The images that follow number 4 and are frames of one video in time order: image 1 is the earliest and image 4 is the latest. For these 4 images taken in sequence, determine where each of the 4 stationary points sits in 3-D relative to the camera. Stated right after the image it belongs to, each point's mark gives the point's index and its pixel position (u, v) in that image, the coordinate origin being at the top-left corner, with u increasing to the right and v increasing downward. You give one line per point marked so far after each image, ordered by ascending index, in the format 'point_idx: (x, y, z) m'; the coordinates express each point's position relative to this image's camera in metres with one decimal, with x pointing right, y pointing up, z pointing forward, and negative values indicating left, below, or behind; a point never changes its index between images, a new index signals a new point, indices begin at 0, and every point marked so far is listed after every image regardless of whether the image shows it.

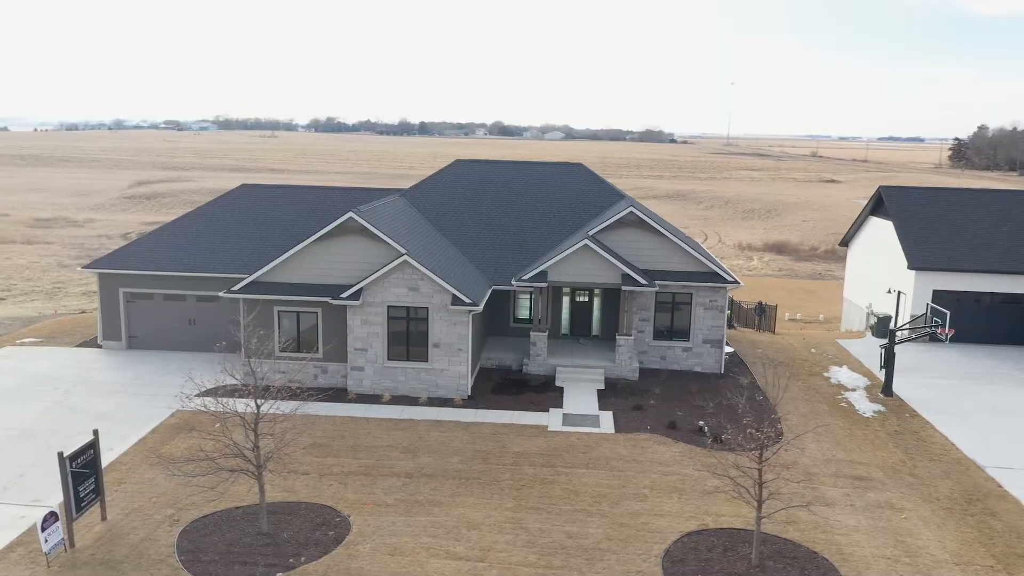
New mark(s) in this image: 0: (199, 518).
0: (-5.4, -3.9, +14.3) m
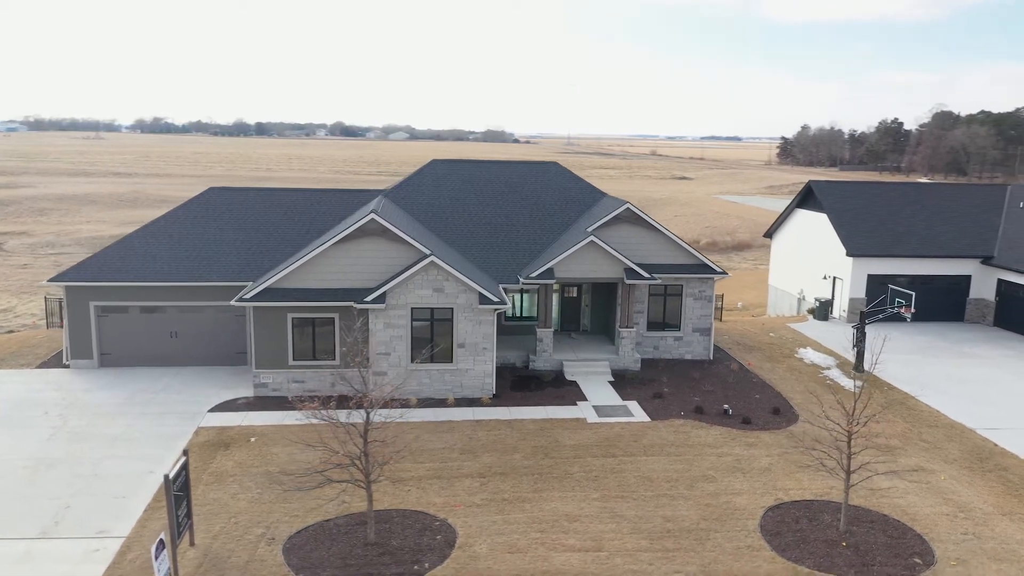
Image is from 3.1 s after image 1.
0: (-3.6, -4.1, +13.7) m
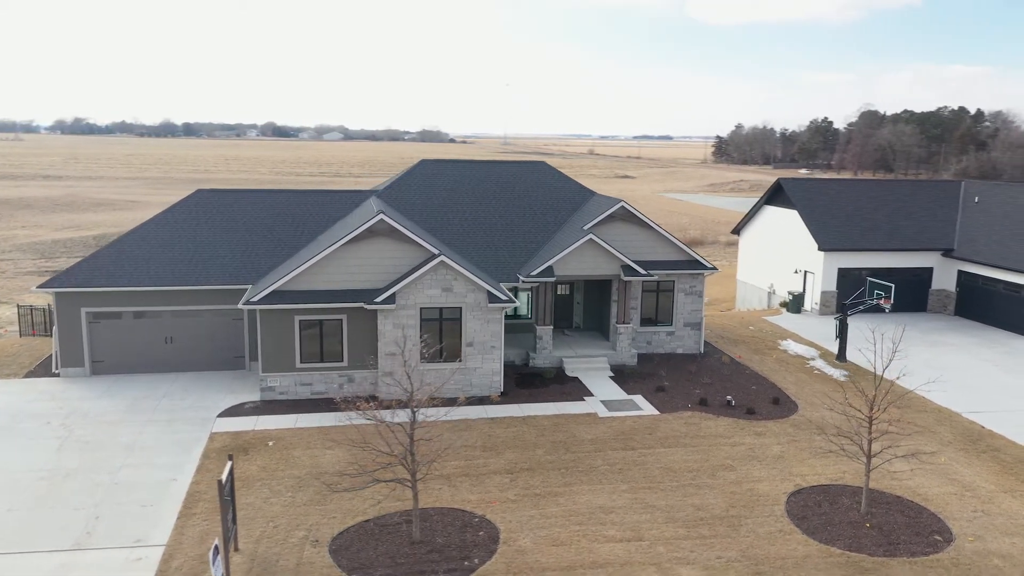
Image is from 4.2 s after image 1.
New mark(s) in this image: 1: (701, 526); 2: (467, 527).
0: (-2.8, -4.1, +13.7) m
1: (+3.3, -4.1, +14.5) m
2: (-0.8, -4.0, +14.1) m
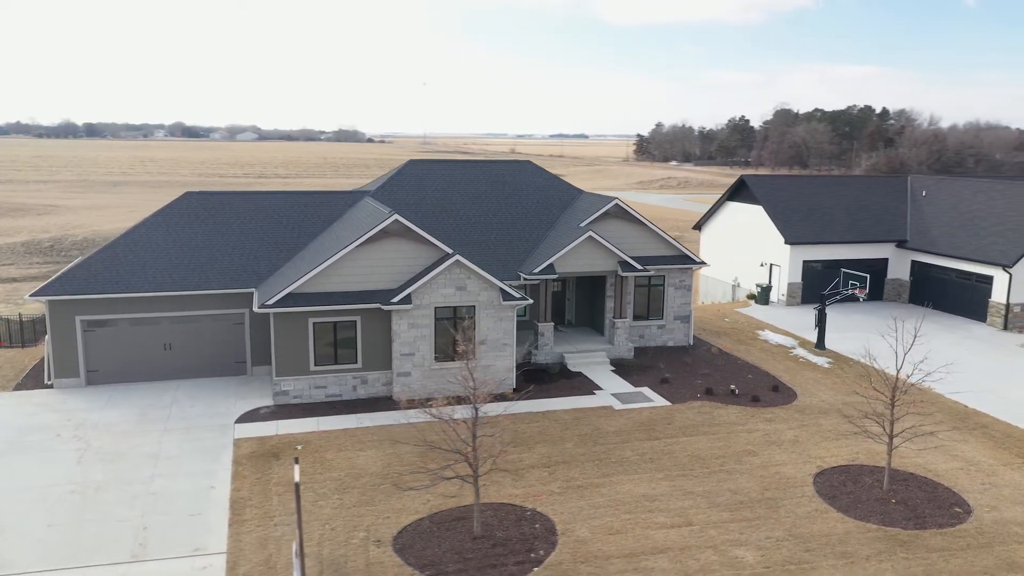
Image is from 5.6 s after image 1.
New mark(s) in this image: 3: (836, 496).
0: (-1.9, -4.1, +13.8) m
1: (+4.2, -4.0, +15.1) m
2: (+0.2, -4.0, +14.4) m
3: (+6.1, -3.9, +15.7) m
